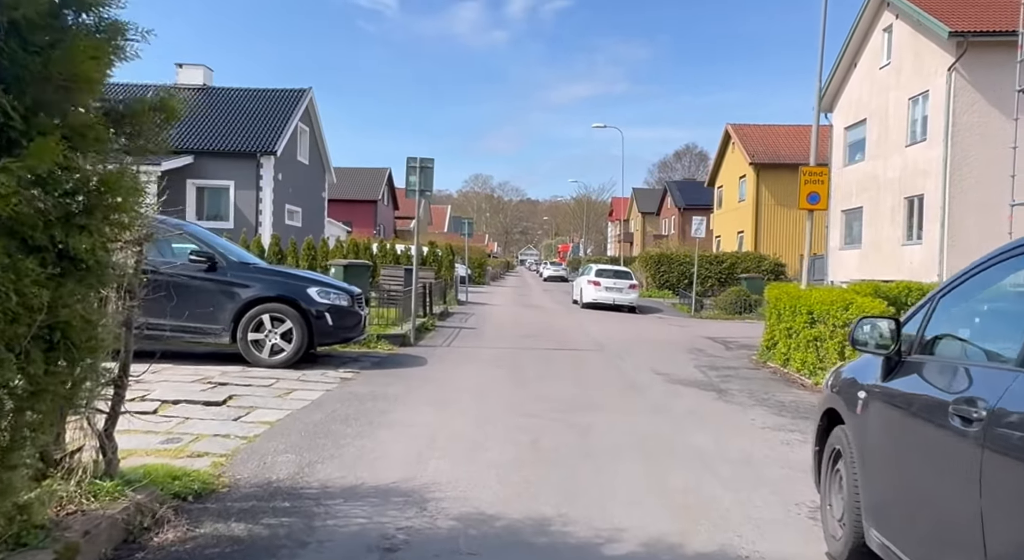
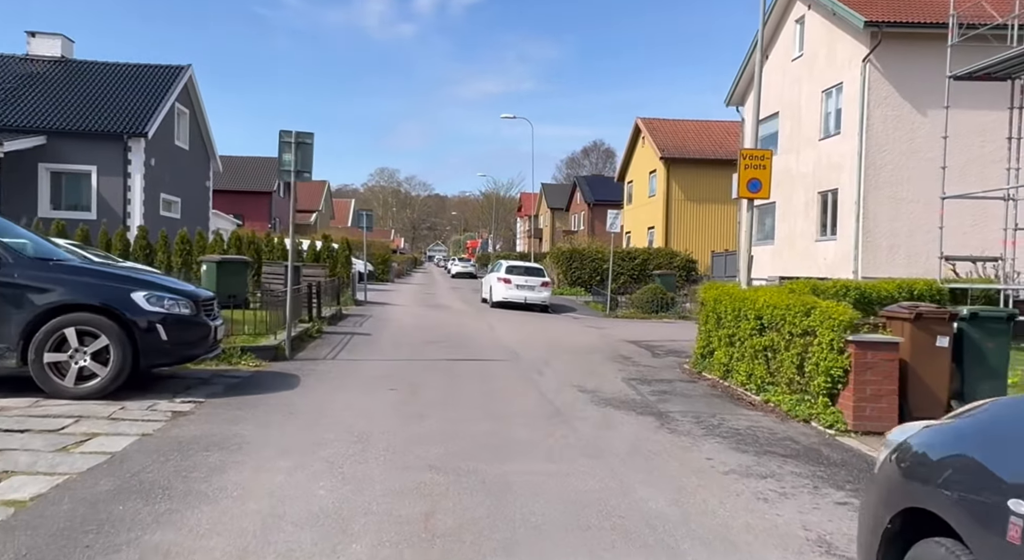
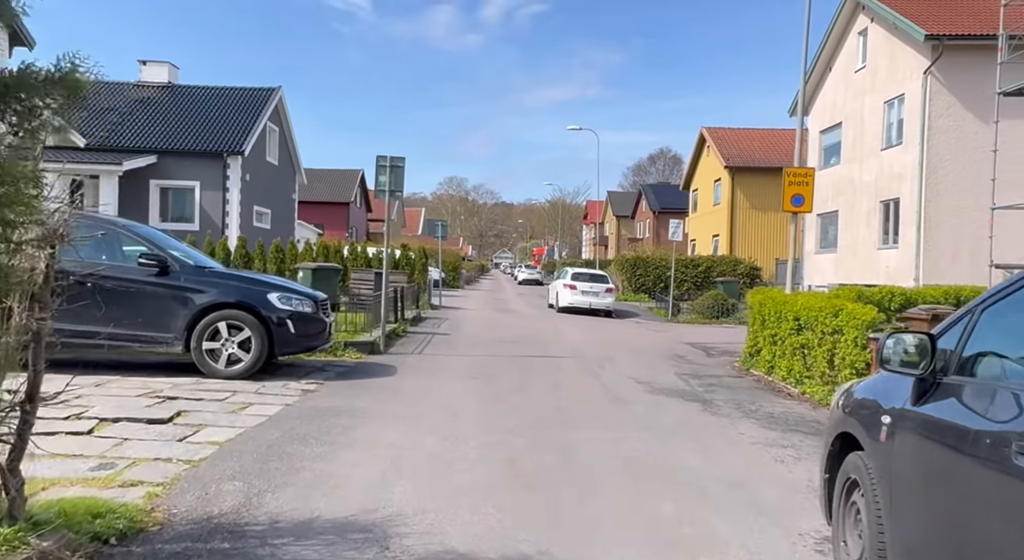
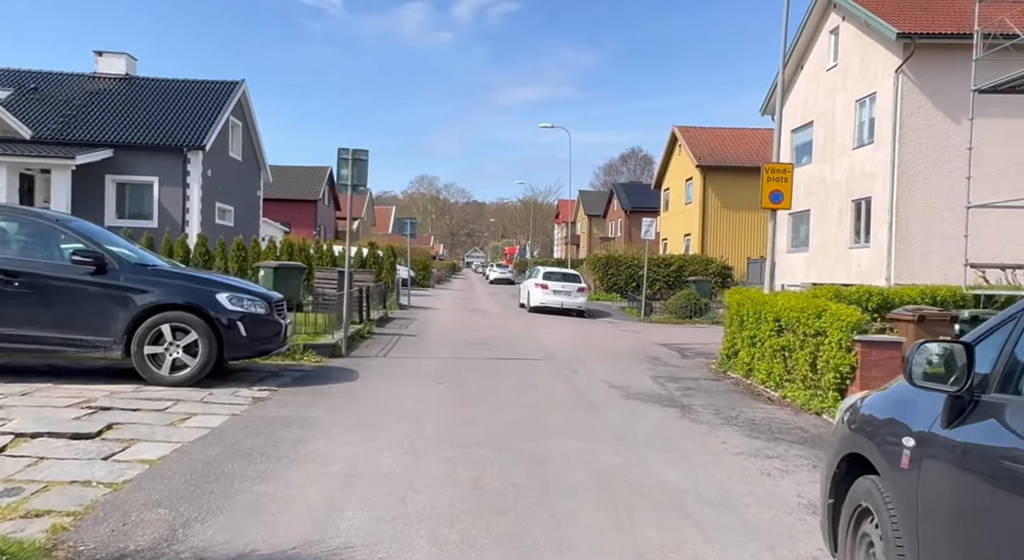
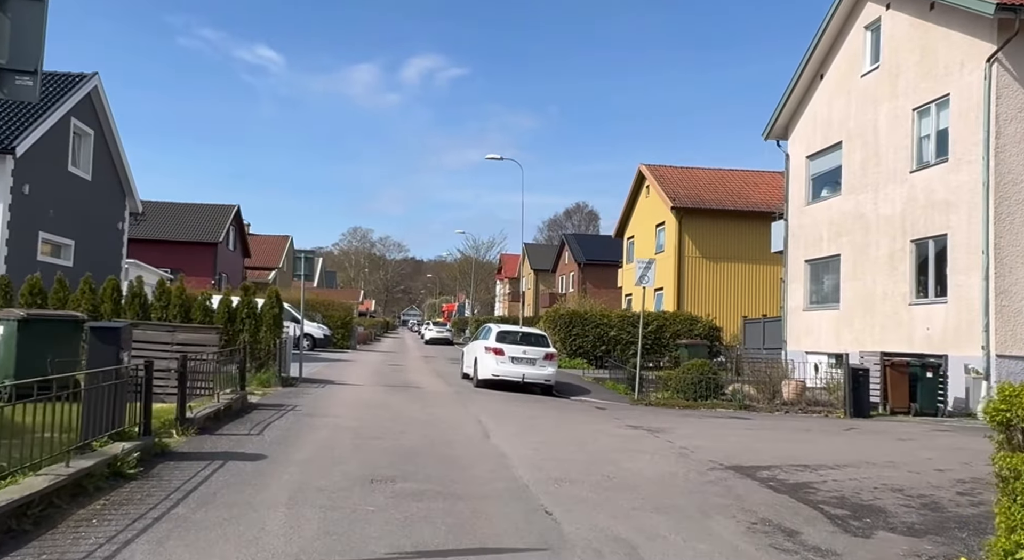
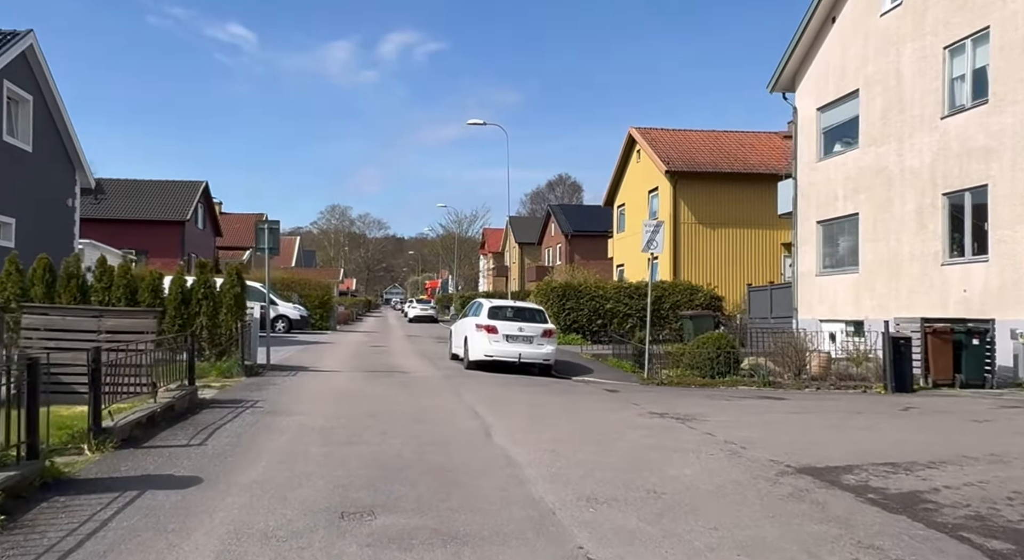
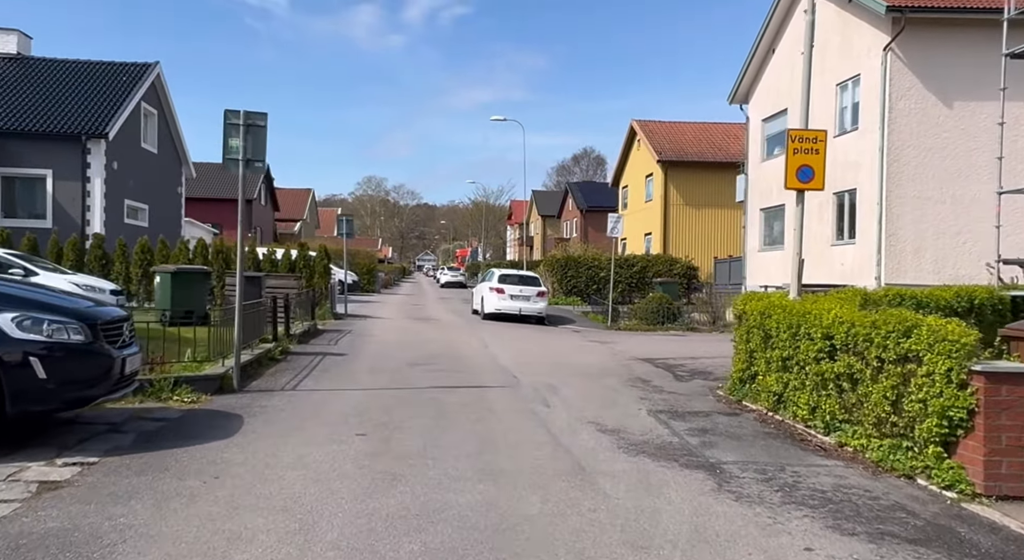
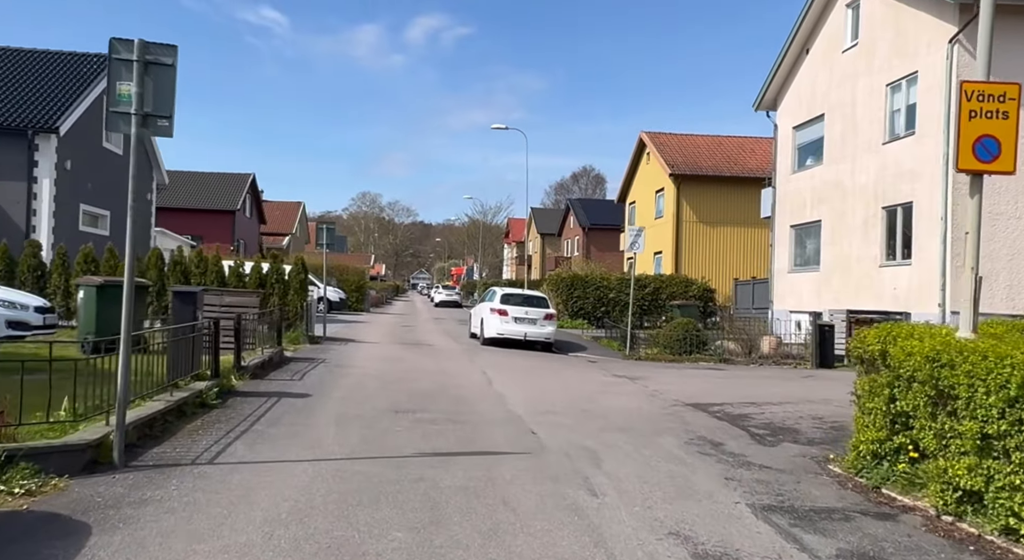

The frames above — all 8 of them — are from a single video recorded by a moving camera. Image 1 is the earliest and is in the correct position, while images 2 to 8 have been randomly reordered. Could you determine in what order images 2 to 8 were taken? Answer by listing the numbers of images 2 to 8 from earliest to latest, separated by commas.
3, 4, 2, 7, 8, 5, 6
